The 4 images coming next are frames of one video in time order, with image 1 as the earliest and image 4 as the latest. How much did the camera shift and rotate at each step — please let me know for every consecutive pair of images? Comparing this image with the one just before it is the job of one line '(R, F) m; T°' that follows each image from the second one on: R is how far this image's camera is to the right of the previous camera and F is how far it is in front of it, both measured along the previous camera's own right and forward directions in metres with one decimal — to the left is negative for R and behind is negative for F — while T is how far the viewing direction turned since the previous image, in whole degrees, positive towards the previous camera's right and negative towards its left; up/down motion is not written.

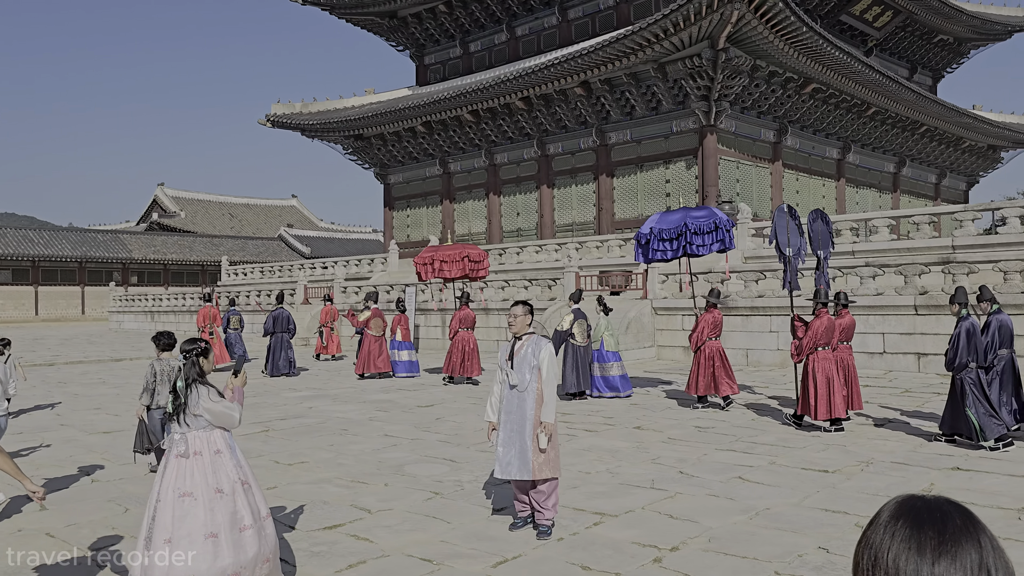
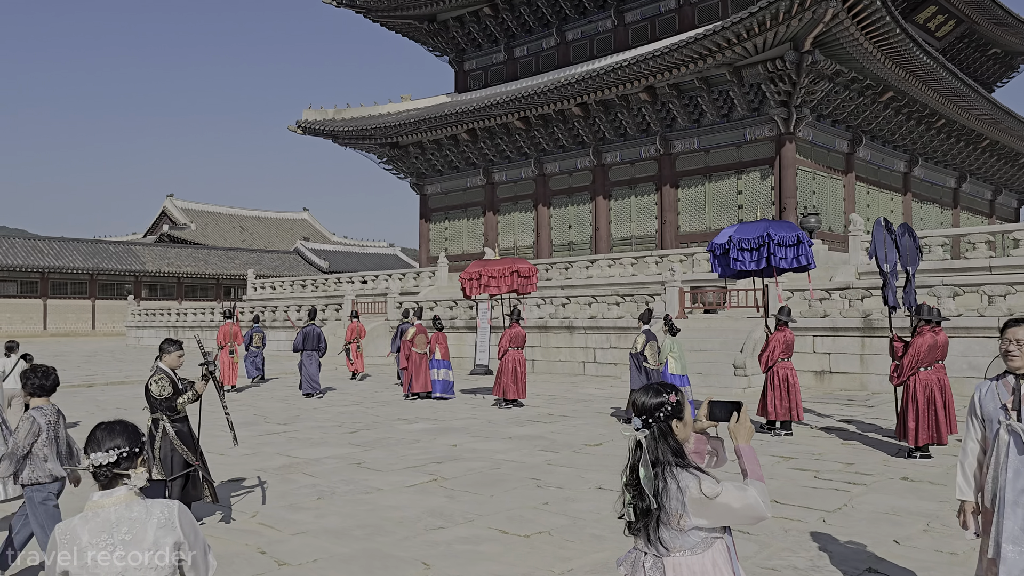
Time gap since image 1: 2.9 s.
(-1.6, +1.5) m; 0°
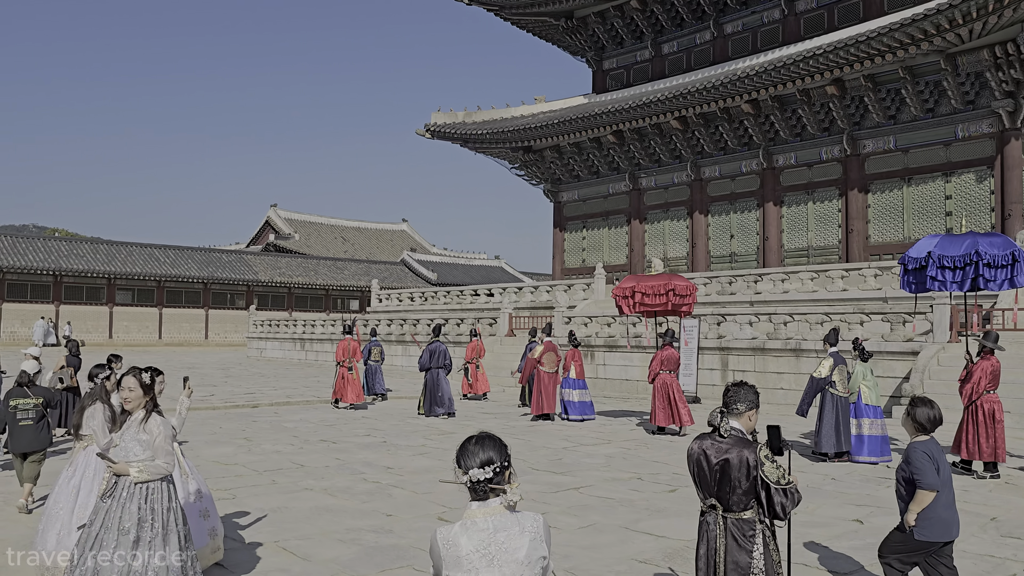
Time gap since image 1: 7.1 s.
(-2.1, +1.9) m; -5°
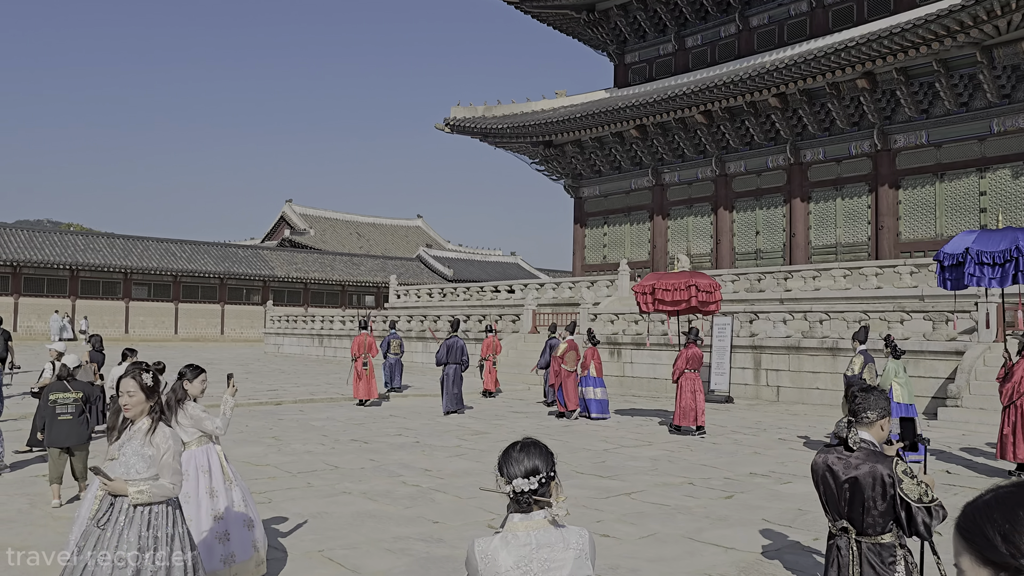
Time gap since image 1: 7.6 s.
(-0.3, +0.3) m; -1°
